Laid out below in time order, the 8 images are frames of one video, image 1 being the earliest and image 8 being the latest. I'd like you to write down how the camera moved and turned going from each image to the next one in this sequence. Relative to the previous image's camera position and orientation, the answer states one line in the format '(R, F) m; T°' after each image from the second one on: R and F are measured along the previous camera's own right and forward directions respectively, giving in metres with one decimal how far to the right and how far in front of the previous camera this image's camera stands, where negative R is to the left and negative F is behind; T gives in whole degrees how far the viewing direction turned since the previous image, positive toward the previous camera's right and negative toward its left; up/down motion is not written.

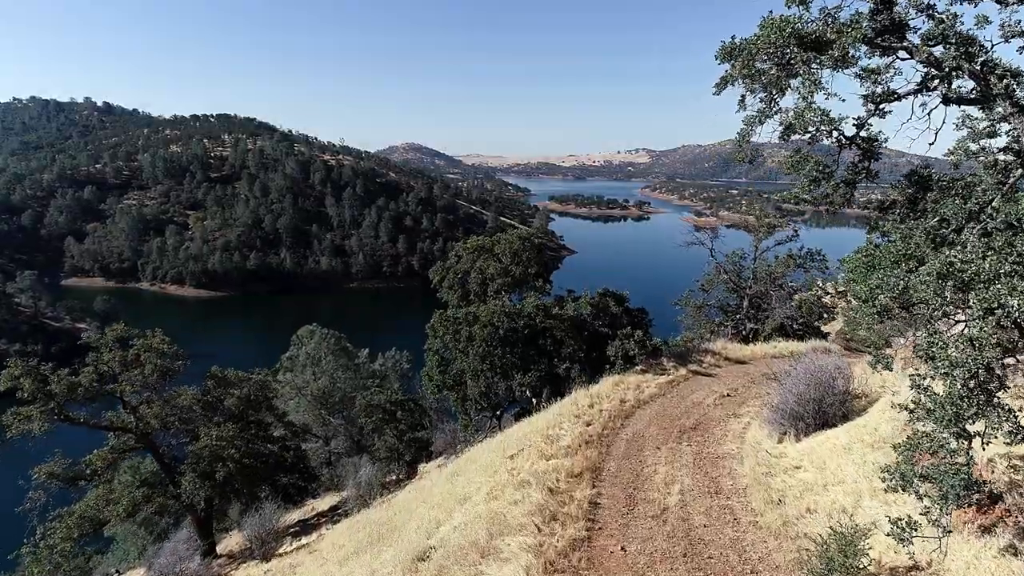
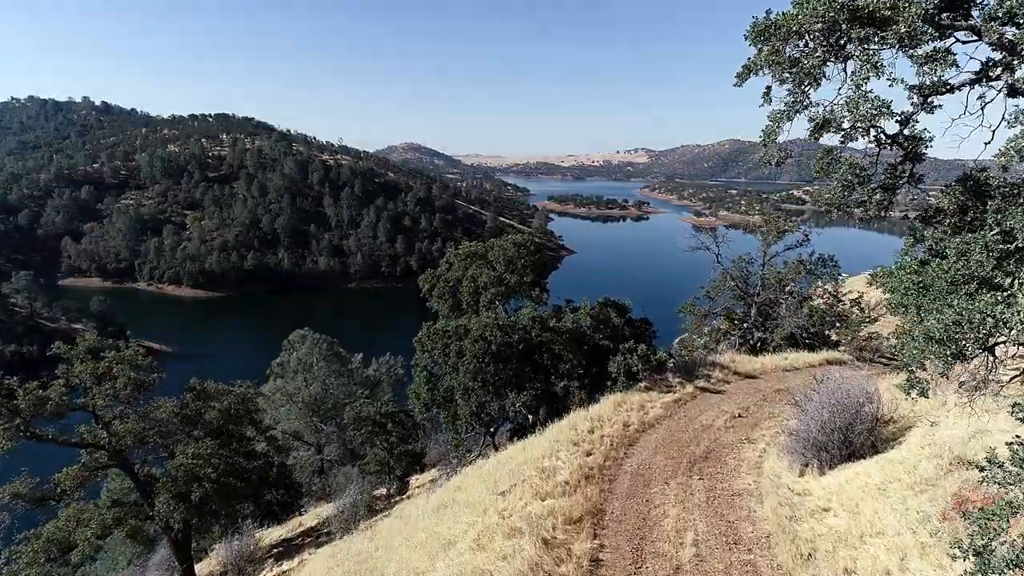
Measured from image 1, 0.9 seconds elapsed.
(+0.1, +0.9) m; 0°
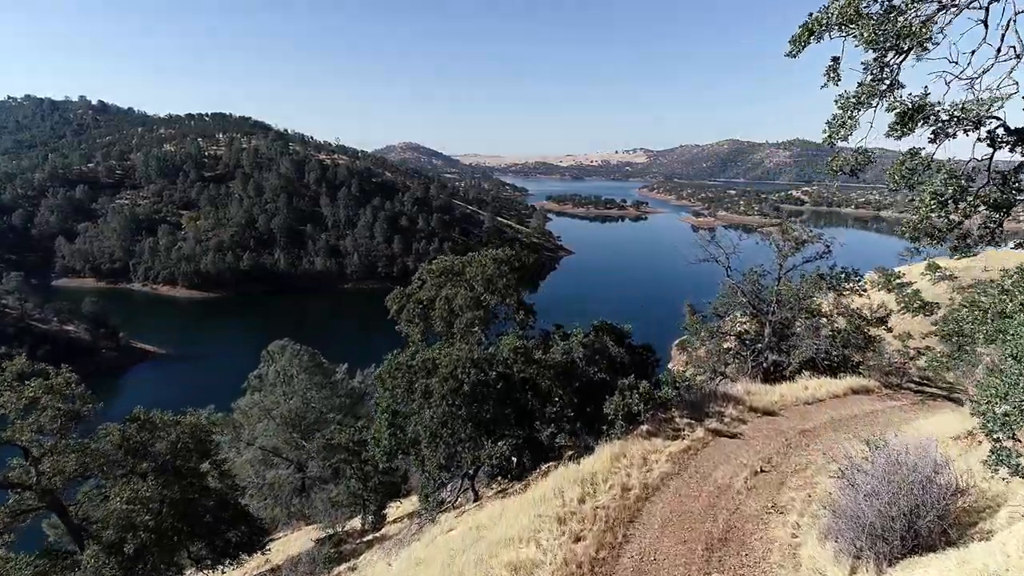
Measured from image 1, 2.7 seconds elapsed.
(+0.3, +1.9) m; 0°
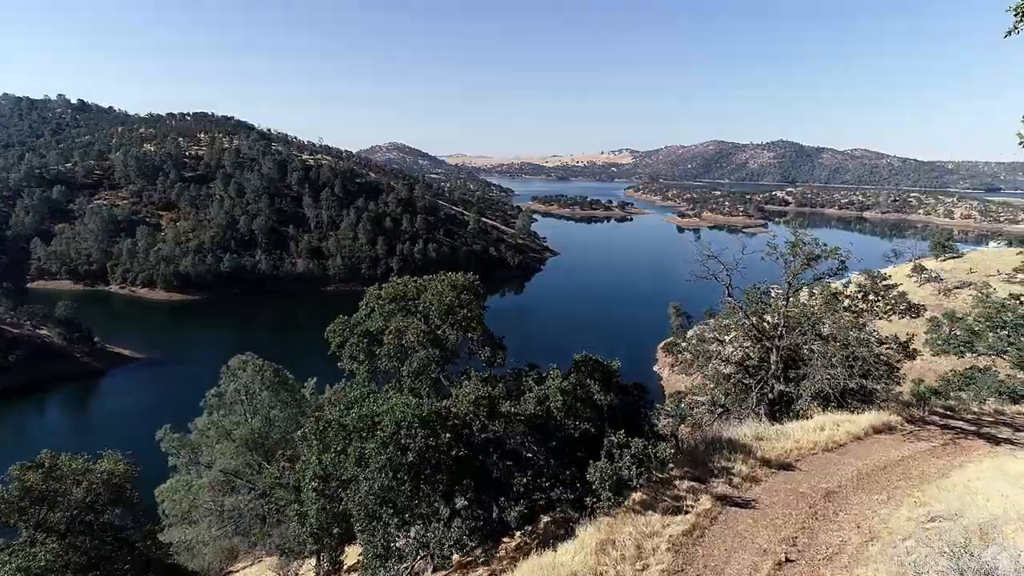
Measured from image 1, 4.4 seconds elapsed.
(+0.3, +2.0) m; +1°
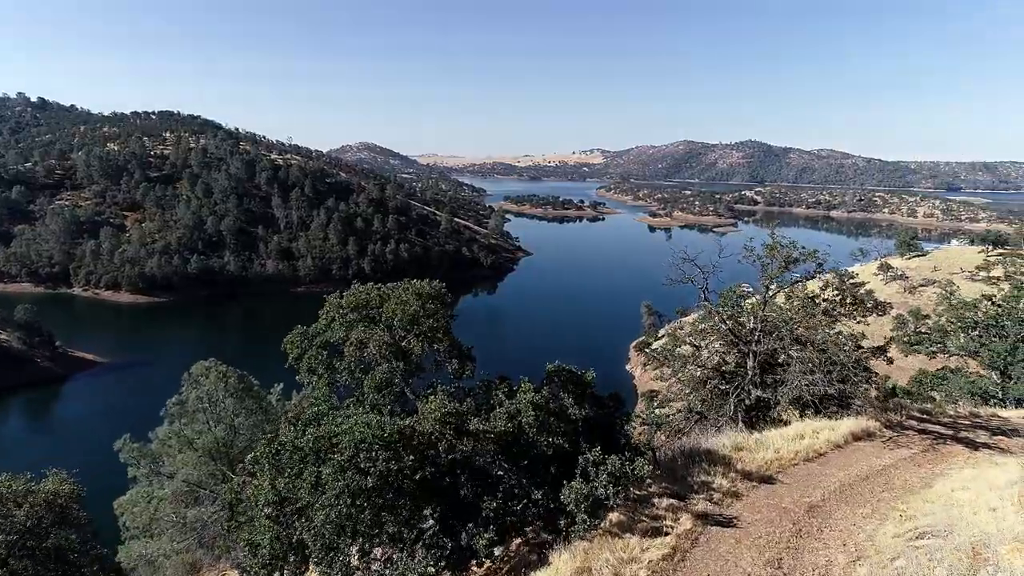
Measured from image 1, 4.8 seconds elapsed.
(+0.1, +0.5) m; +2°
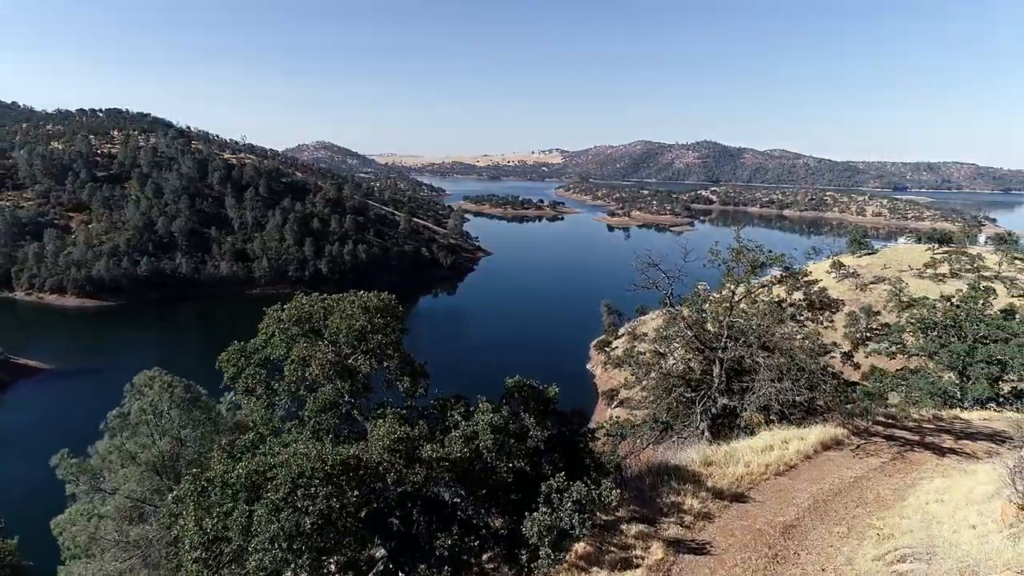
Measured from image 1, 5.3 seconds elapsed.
(+0.1, +0.7) m; +3°
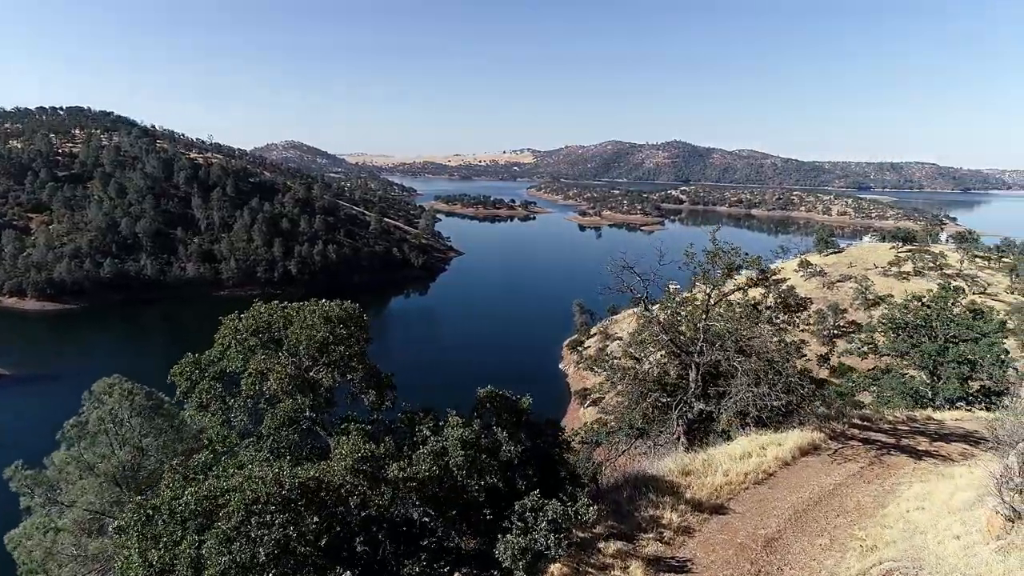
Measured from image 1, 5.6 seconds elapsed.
(0.0, +0.4) m; +2°
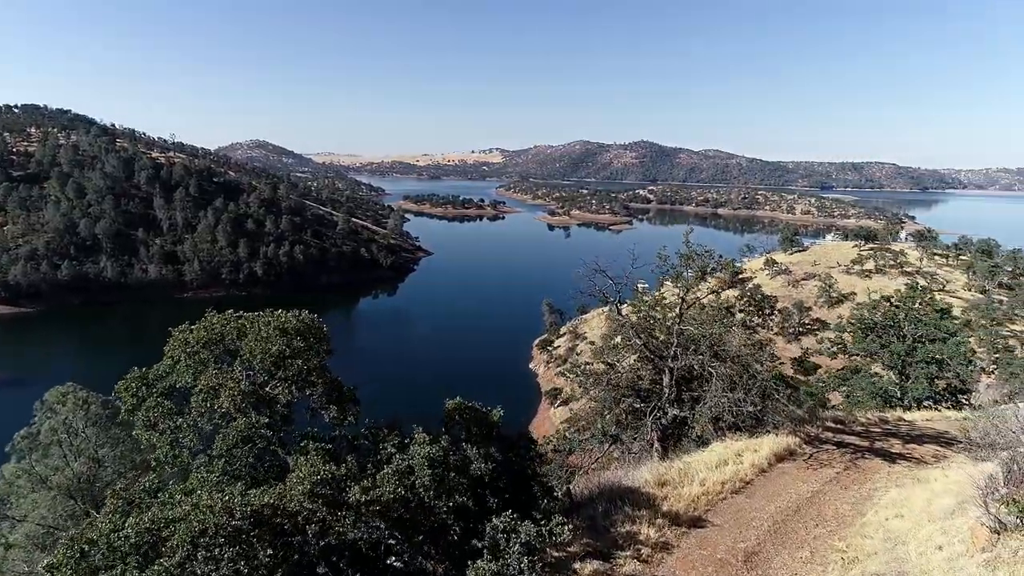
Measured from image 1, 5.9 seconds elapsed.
(0.0, +0.4) m; +2°
